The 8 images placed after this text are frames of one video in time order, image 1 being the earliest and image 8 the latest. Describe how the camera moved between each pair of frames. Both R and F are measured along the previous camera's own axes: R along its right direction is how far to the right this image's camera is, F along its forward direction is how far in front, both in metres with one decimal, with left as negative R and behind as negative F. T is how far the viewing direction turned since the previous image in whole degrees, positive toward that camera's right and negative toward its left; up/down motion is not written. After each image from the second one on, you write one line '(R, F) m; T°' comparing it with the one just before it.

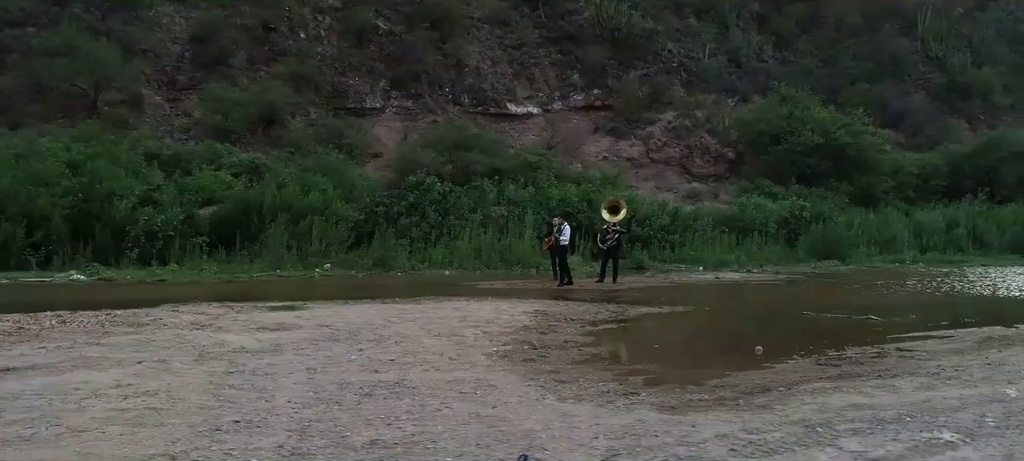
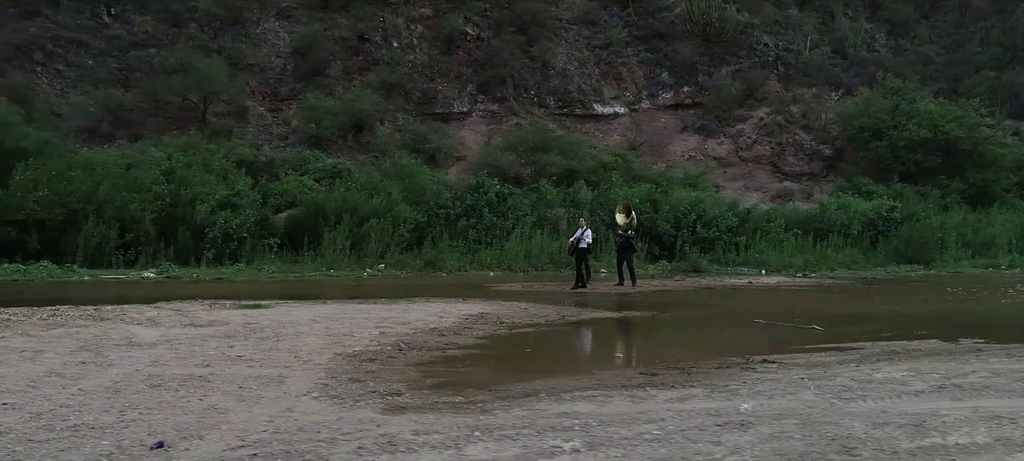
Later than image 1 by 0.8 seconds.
(+2.0, -0.1) m; -9°
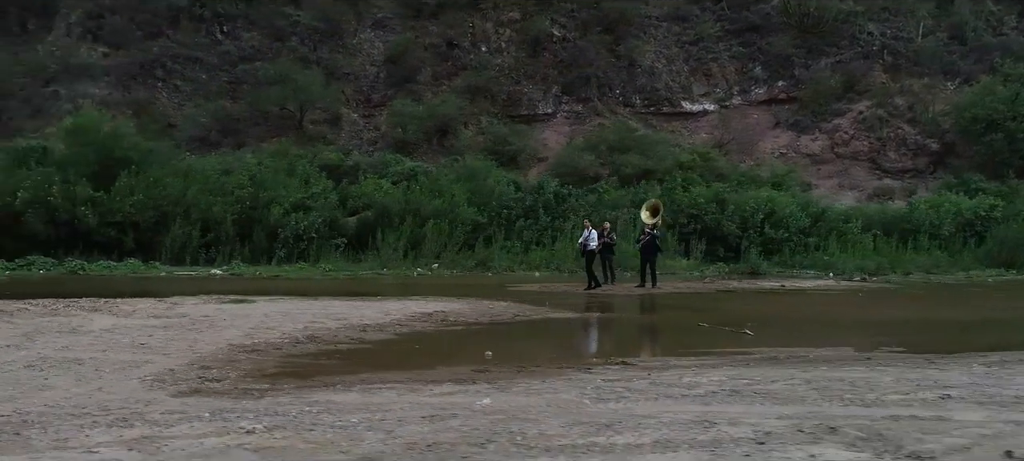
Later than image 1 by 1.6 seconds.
(+2.0, -0.1) m; -9°
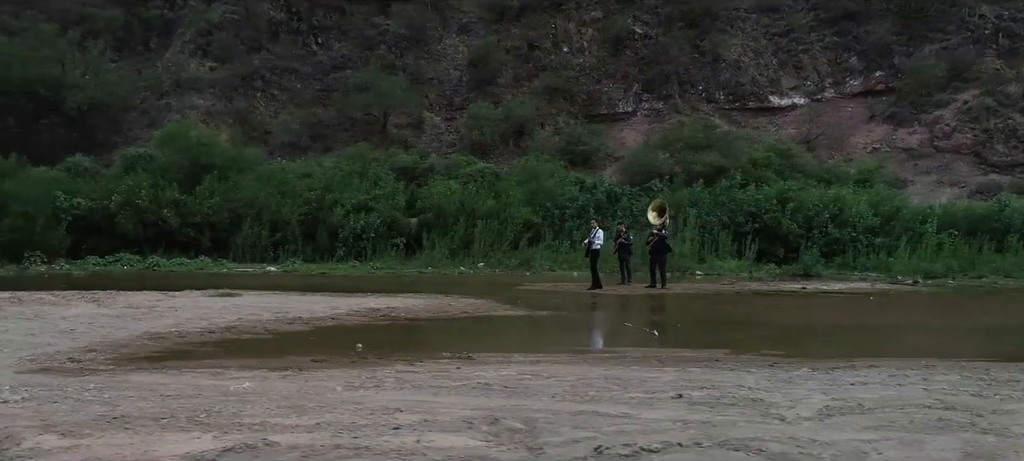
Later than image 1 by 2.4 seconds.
(+2.1, -0.1) m; -9°
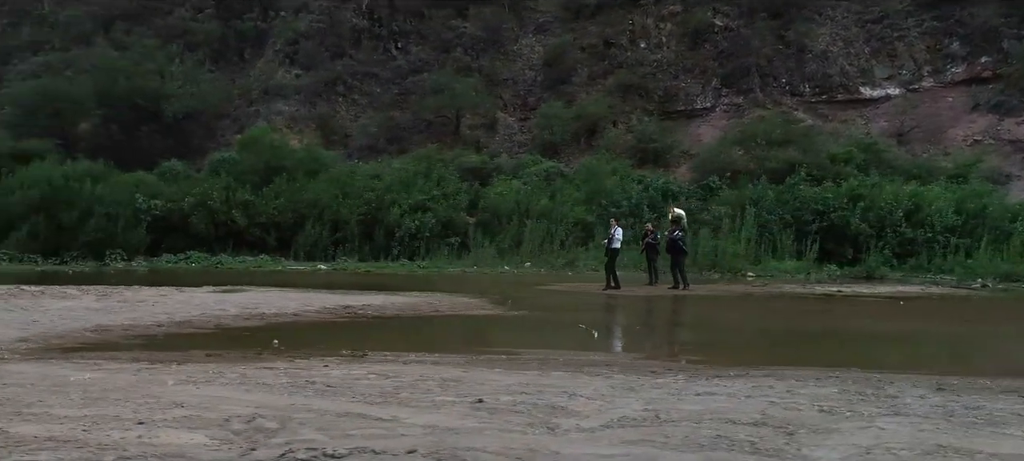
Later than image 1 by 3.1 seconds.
(+1.6, +0.3) m; -8°
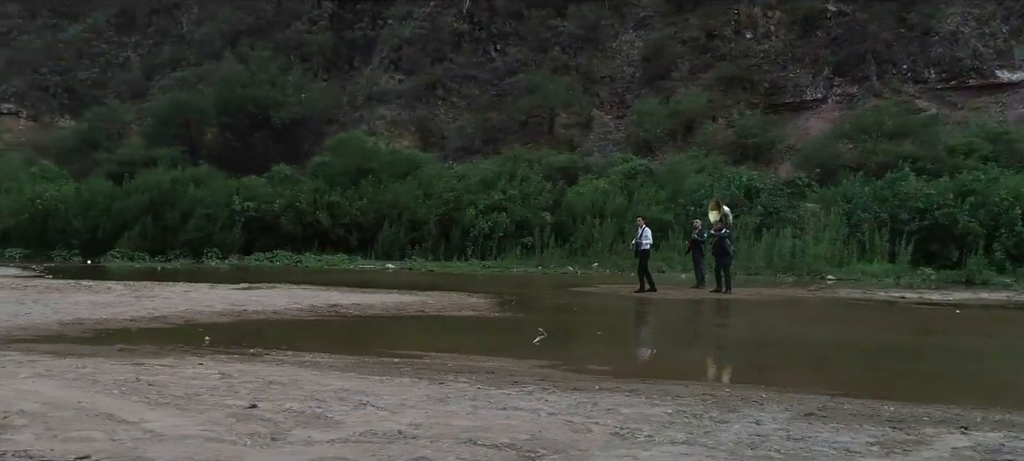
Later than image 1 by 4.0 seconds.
(+1.7, +0.5) m; -10°
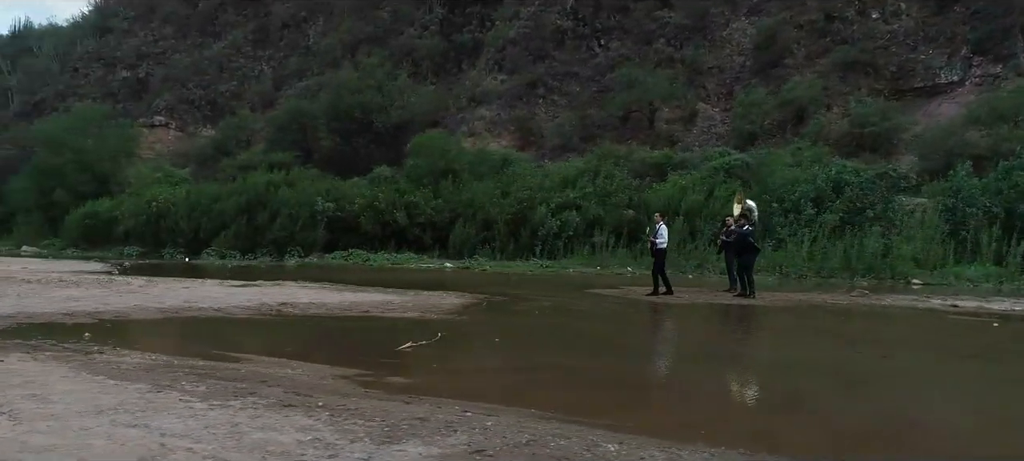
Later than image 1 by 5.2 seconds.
(+2.2, +0.8) m; -11°
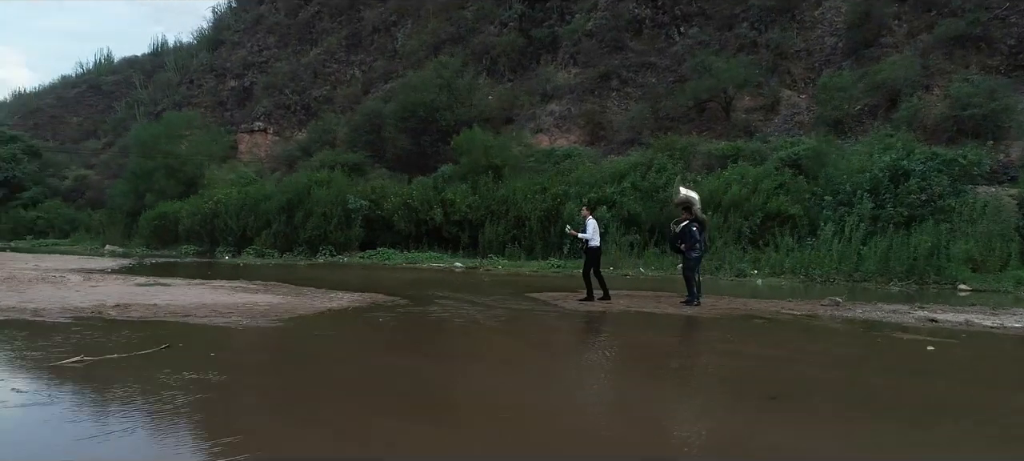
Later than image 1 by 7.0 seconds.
(+2.9, +1.6) m; -9°
